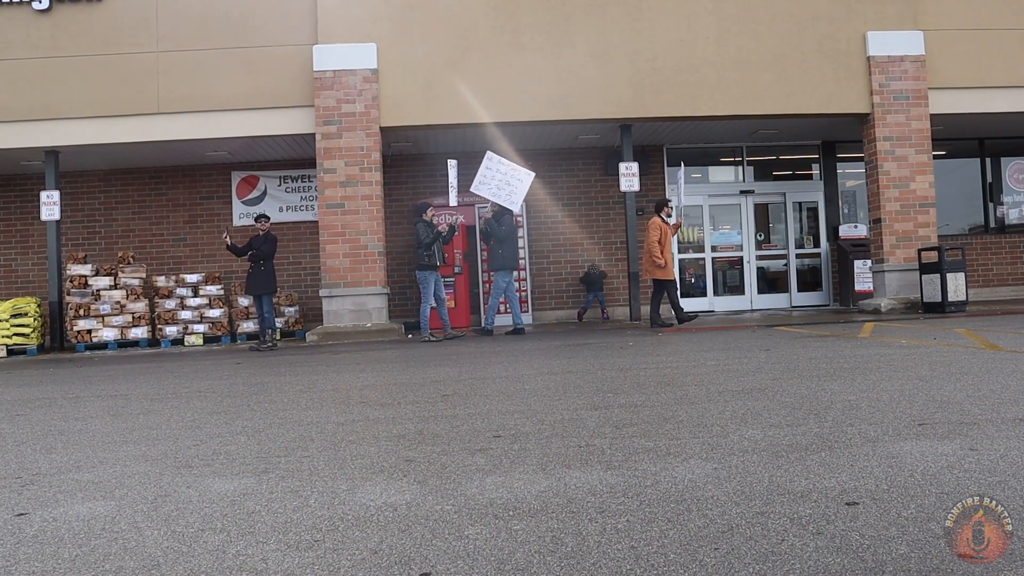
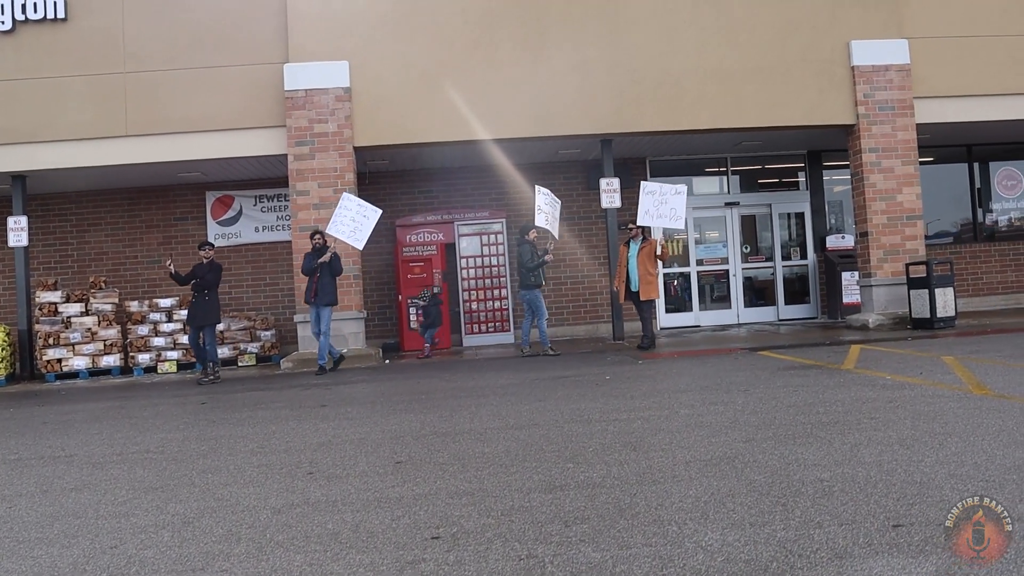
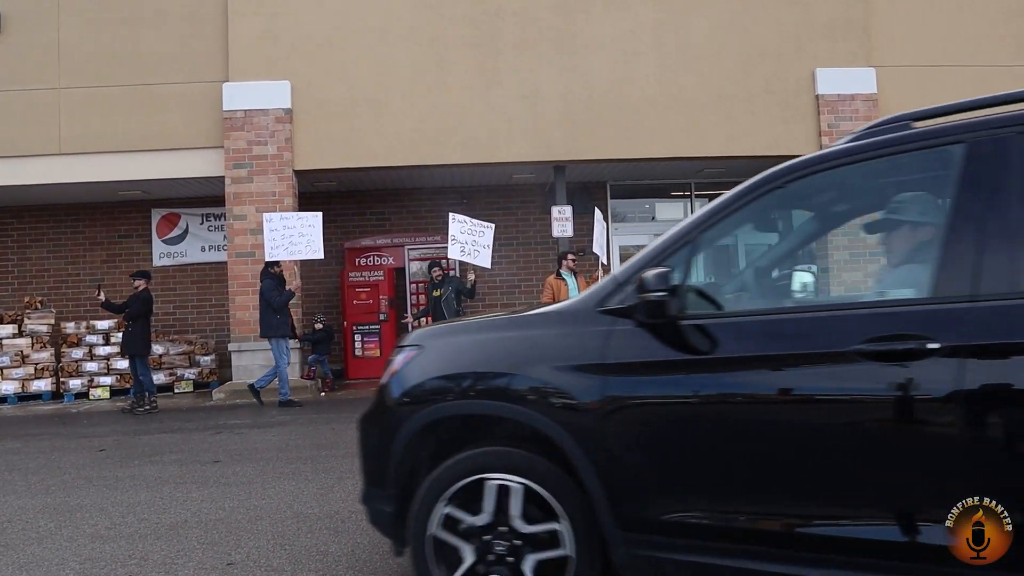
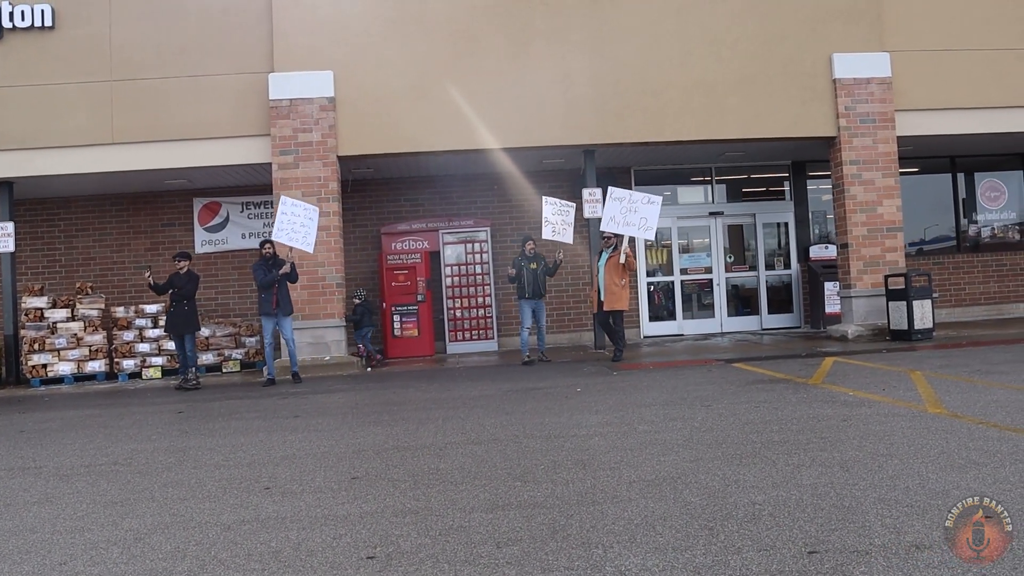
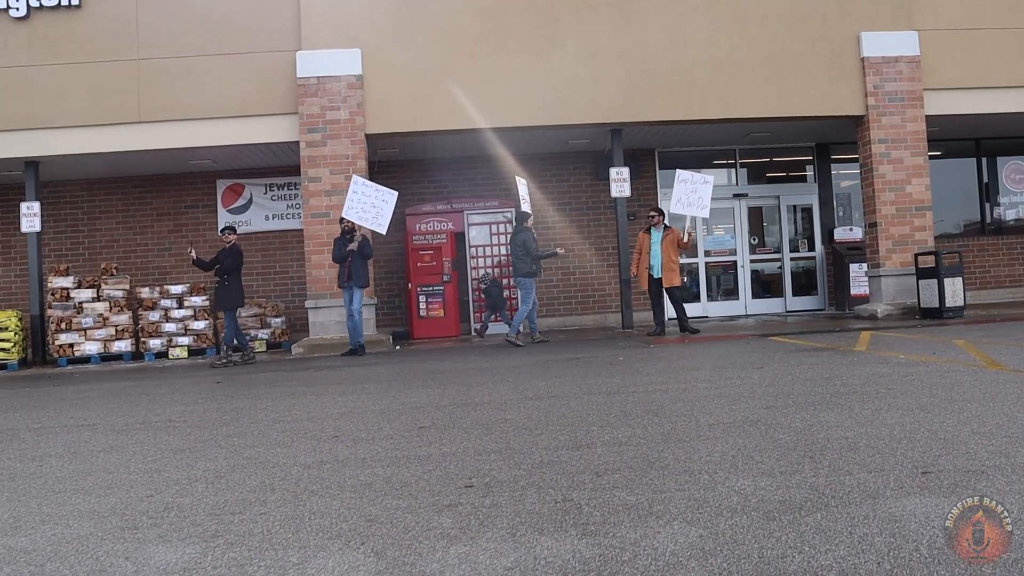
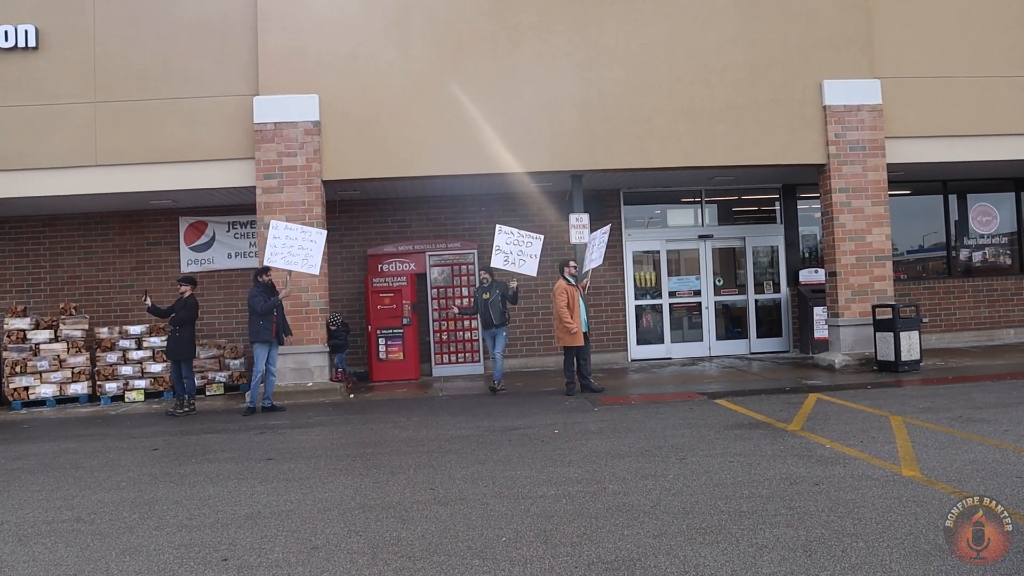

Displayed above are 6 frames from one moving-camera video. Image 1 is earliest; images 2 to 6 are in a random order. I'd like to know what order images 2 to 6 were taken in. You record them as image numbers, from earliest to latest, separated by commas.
5, 2, 4, 6, 3
